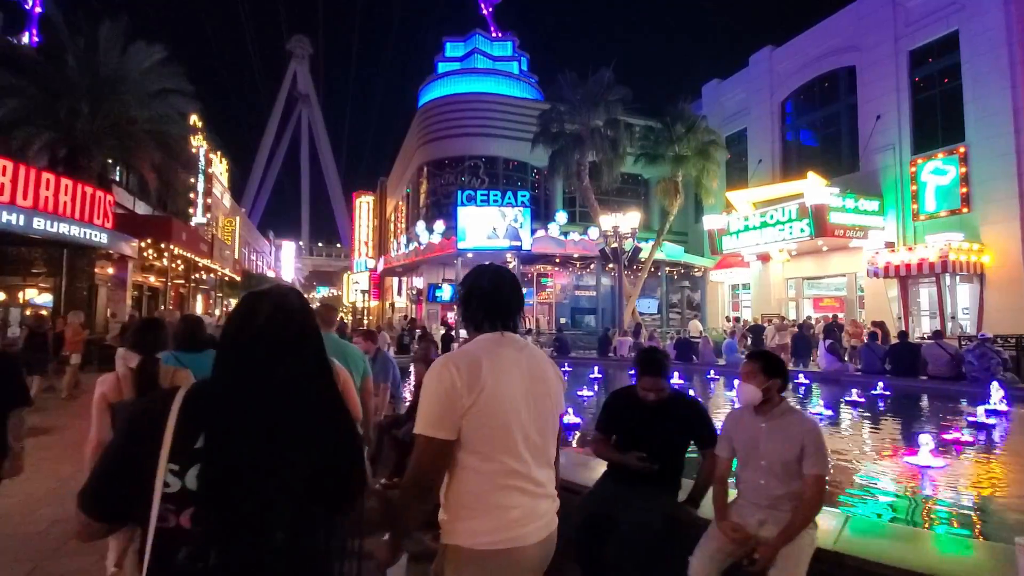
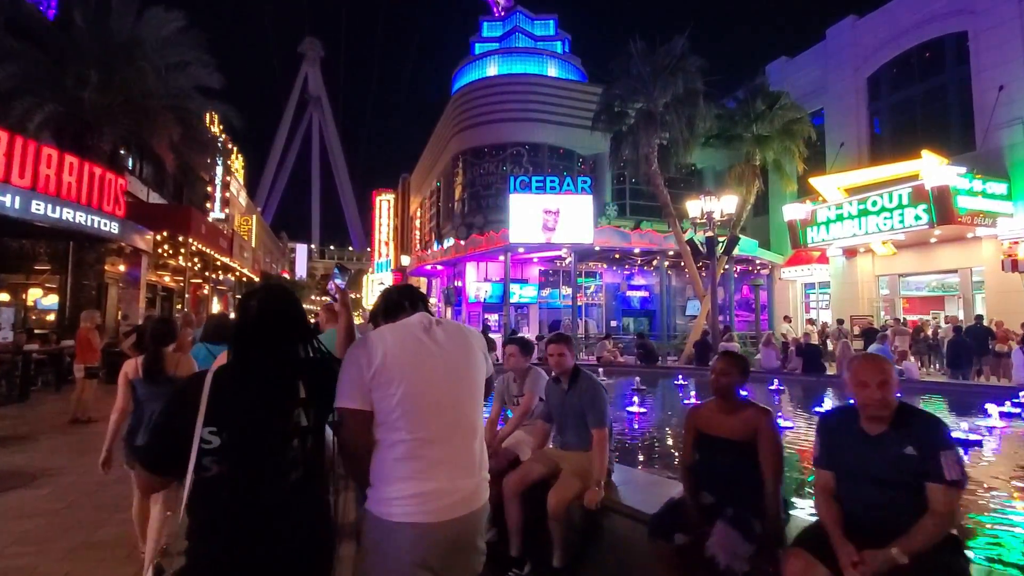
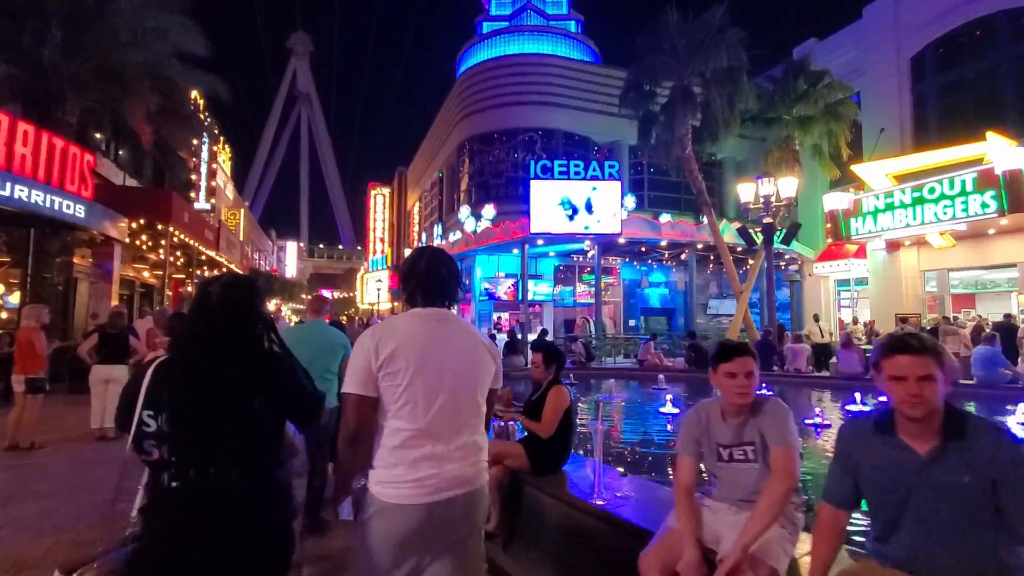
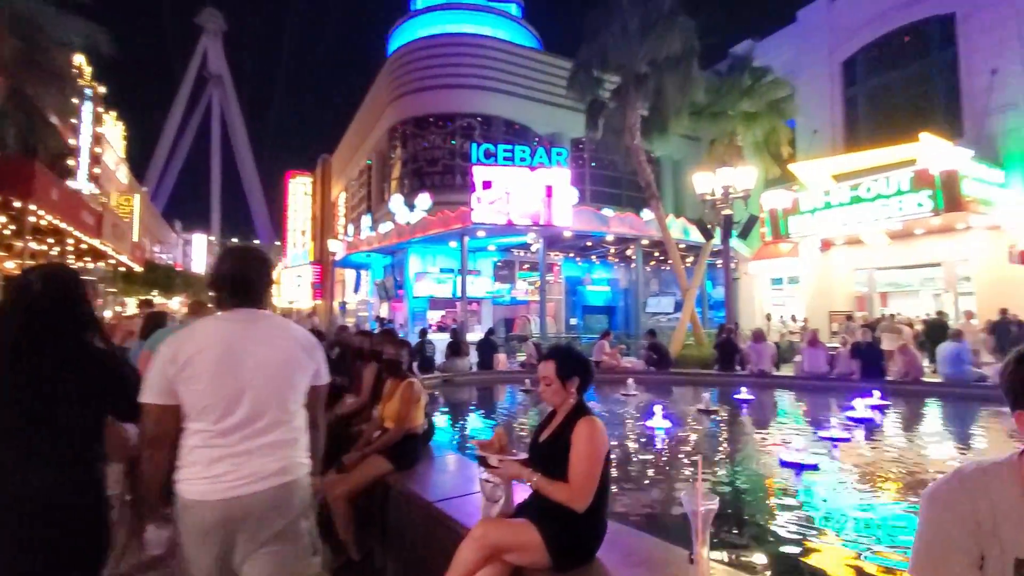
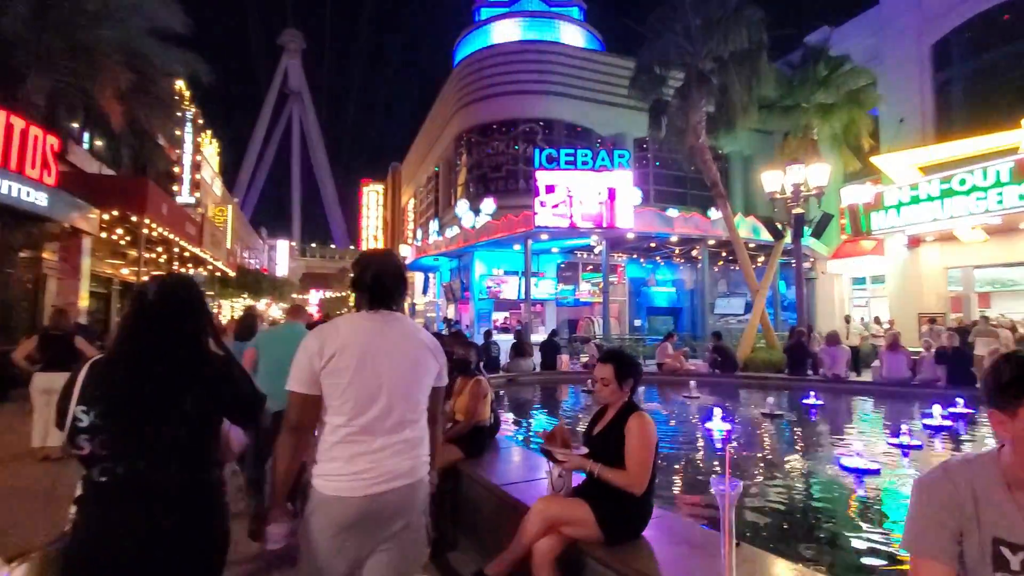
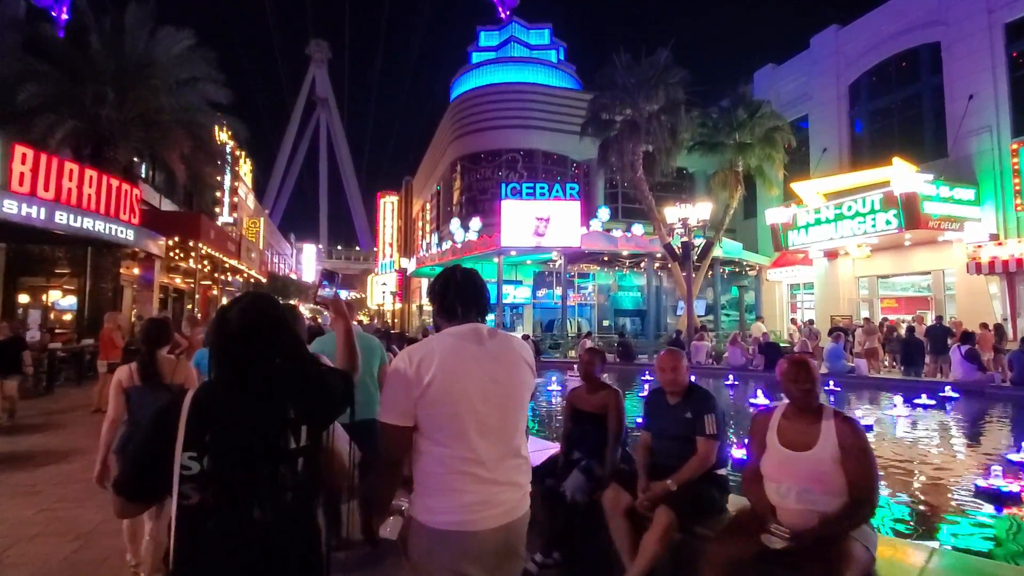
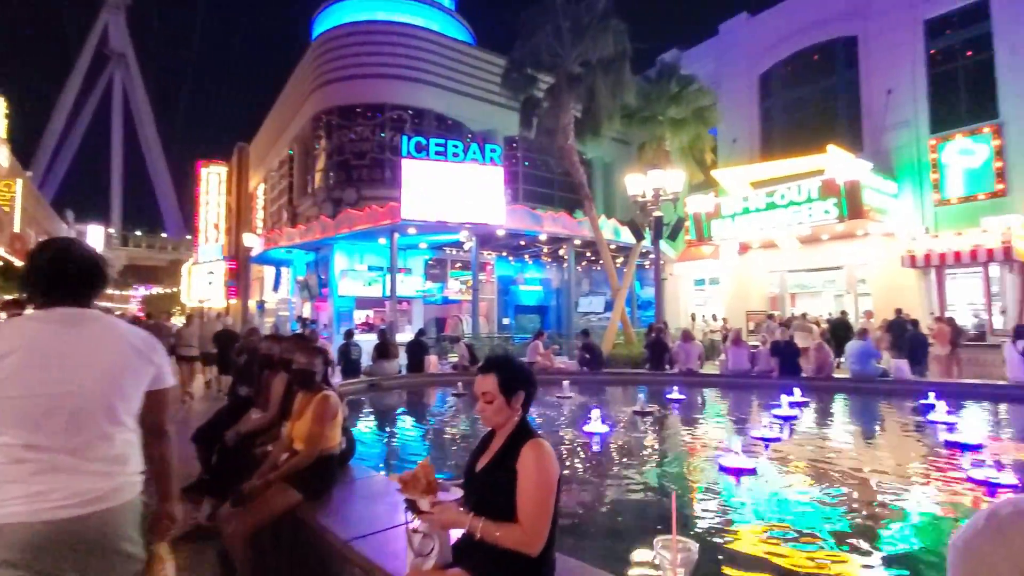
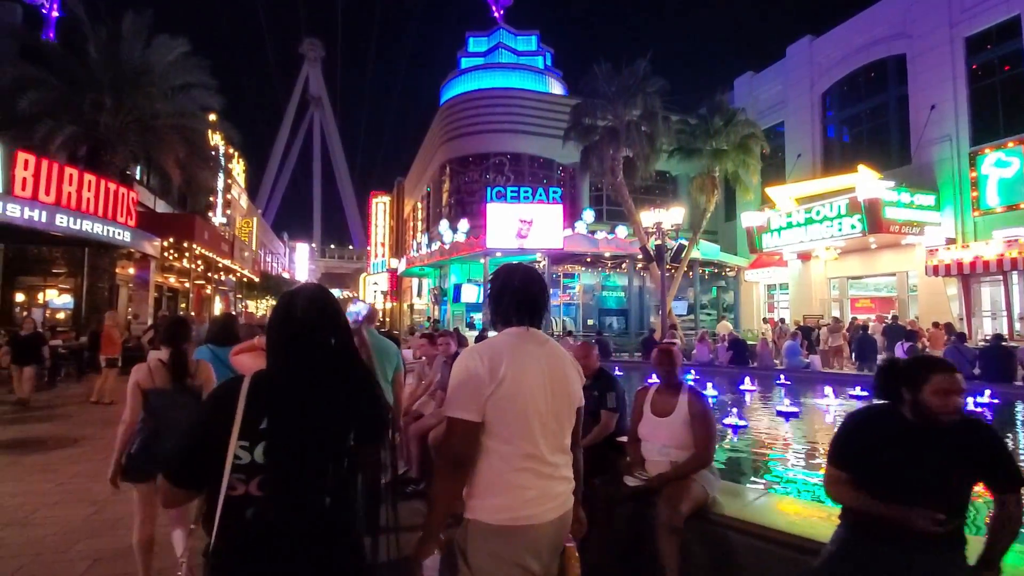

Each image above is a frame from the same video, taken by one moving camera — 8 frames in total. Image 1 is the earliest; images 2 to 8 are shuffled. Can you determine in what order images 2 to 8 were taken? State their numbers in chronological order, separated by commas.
8, 6, 2, 3, 5, 4, 7
